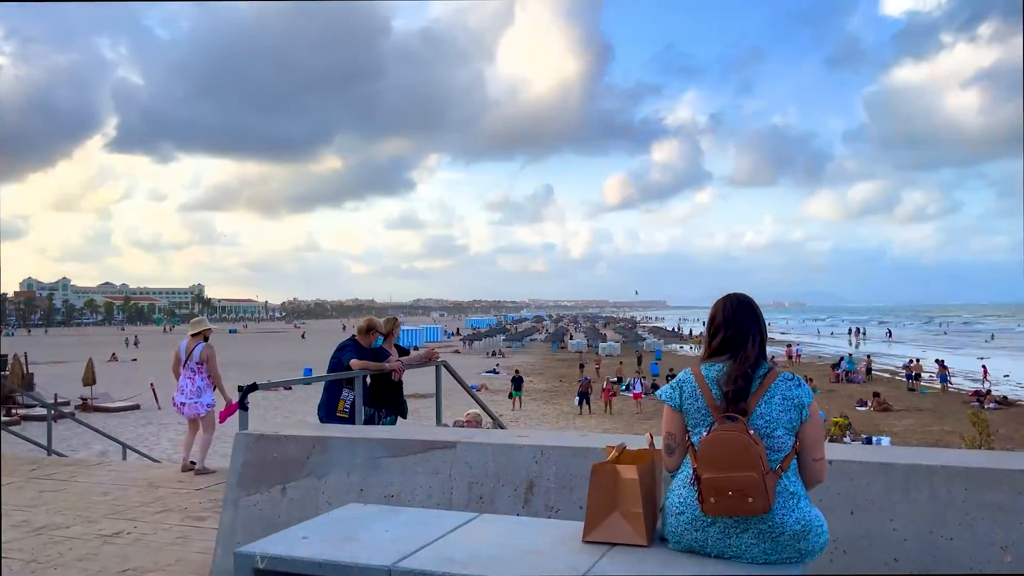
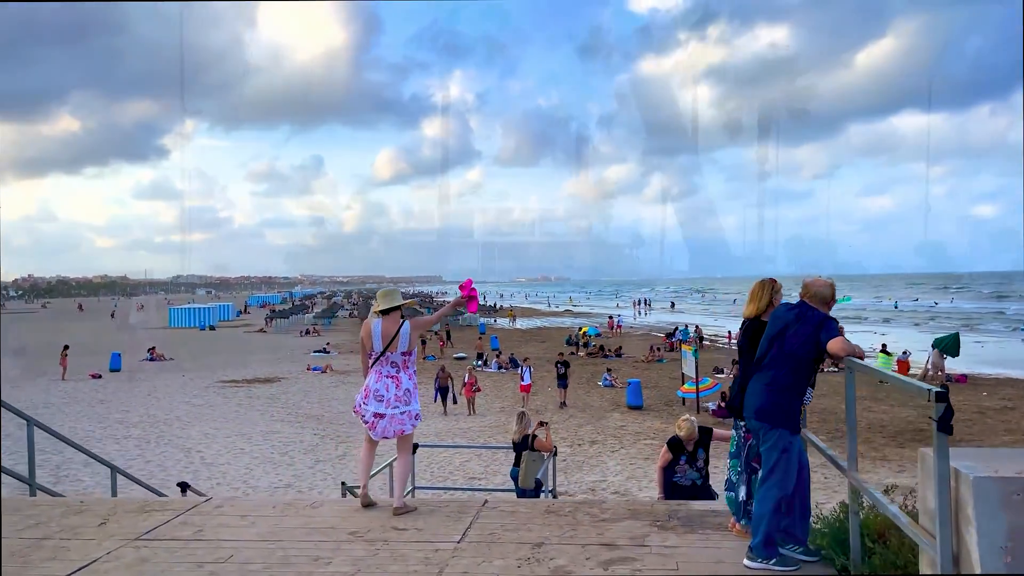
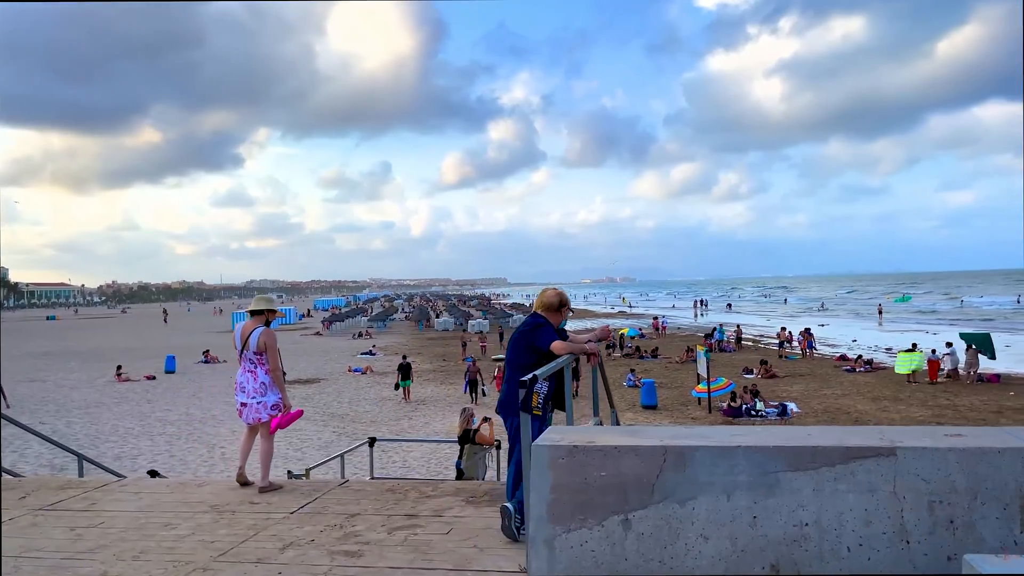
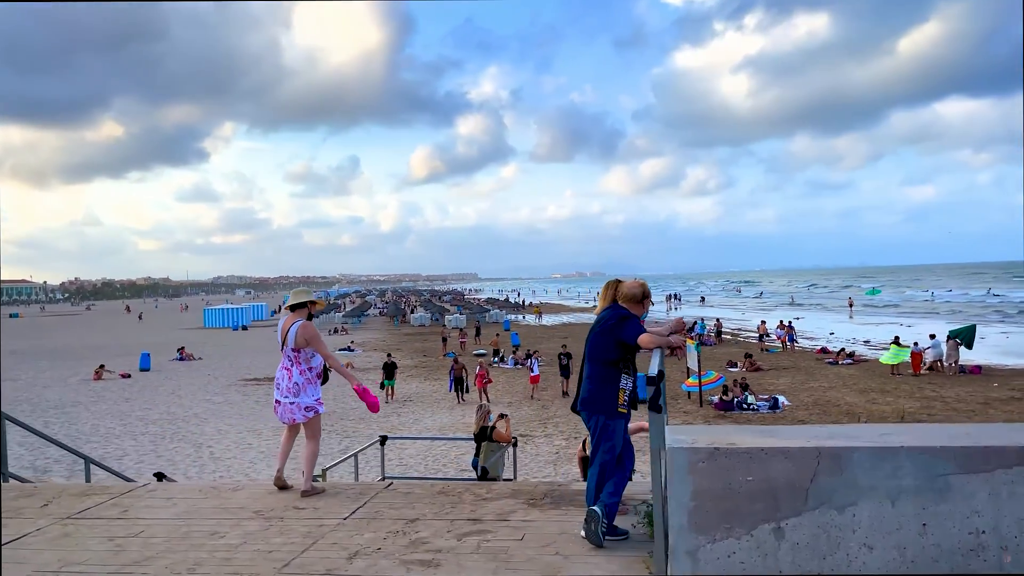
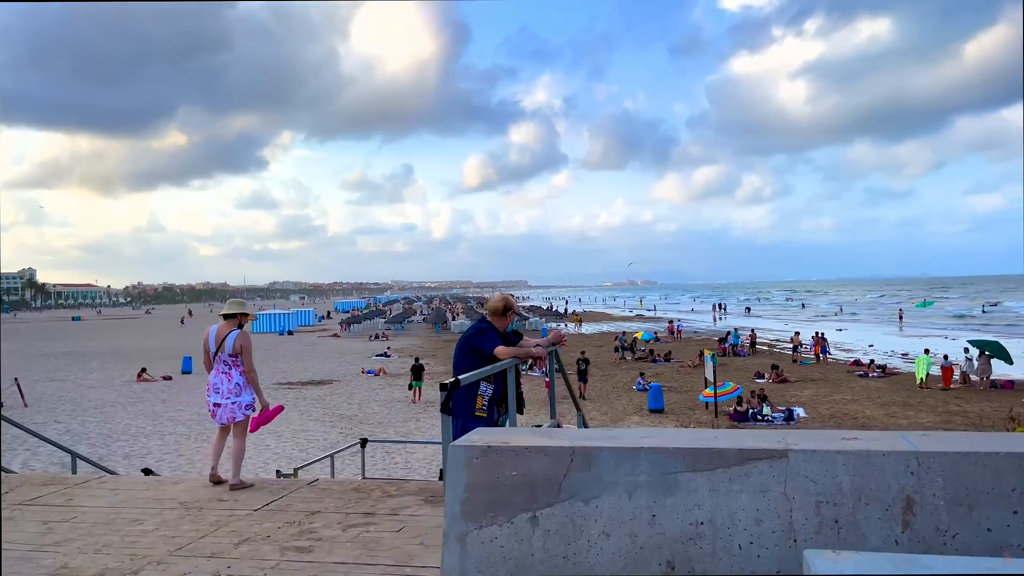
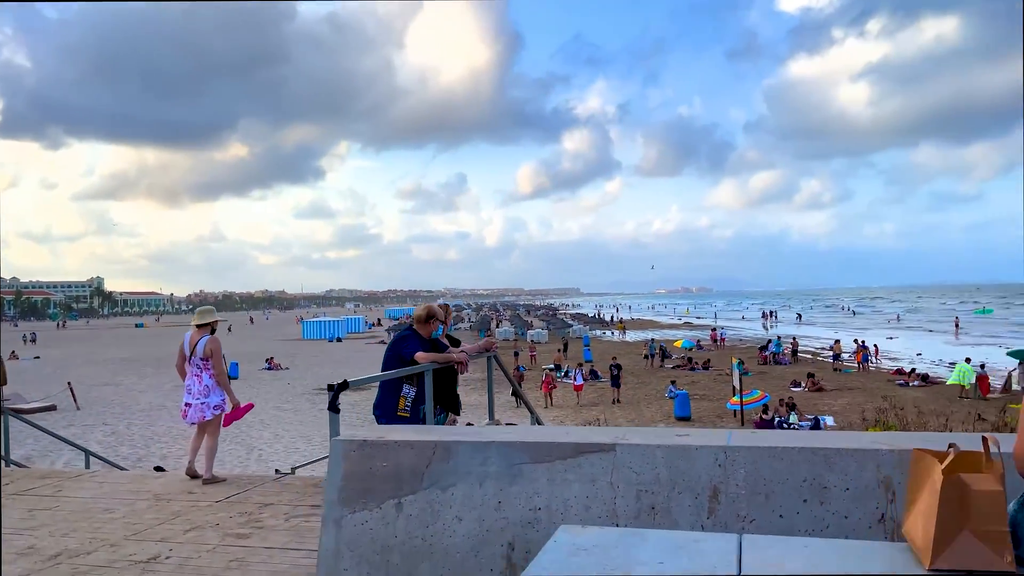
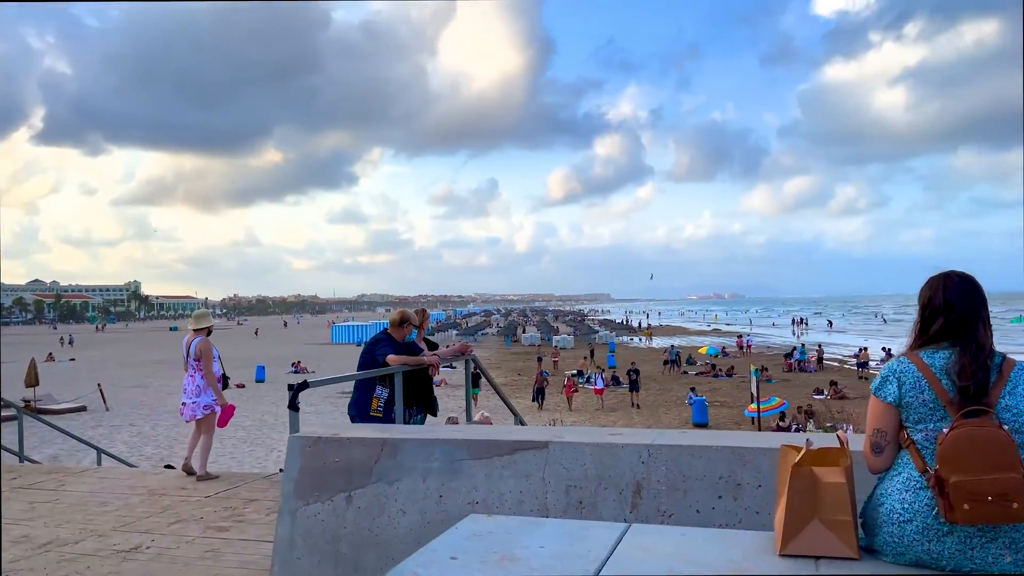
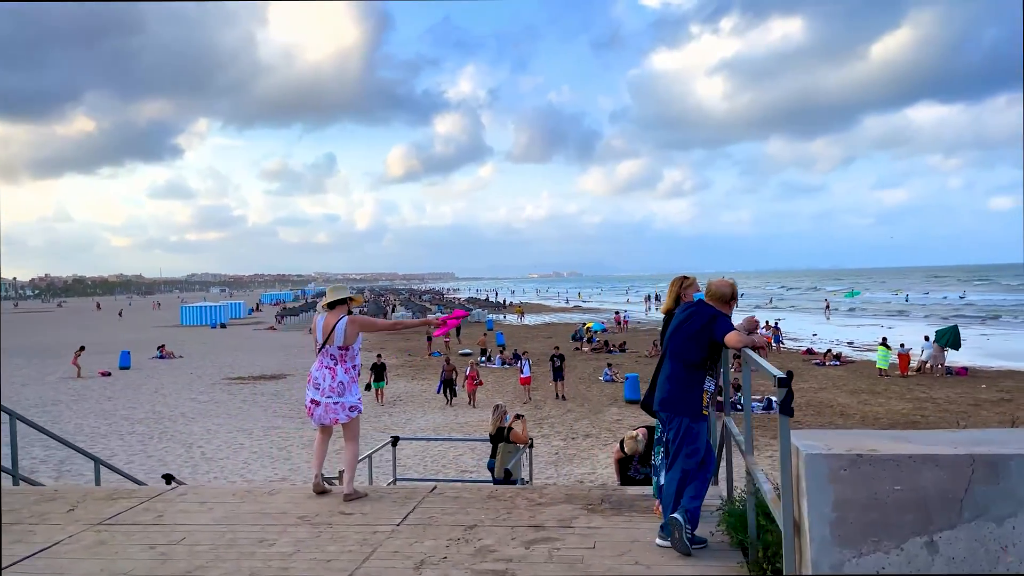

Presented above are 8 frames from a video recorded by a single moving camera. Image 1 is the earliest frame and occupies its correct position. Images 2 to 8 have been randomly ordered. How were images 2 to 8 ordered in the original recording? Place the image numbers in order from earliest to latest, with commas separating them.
7, 6, 5, 3, 4, 8, 2
